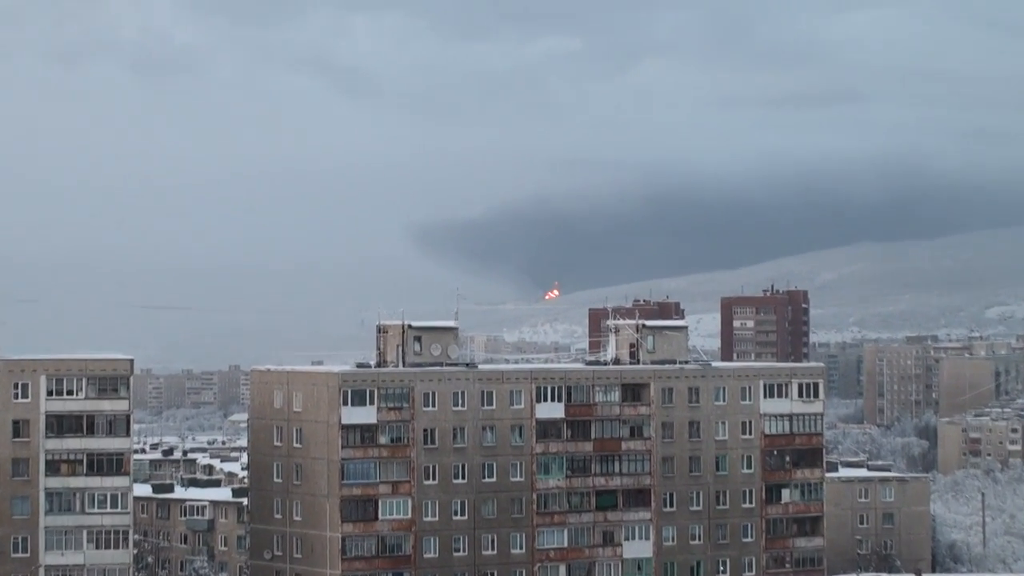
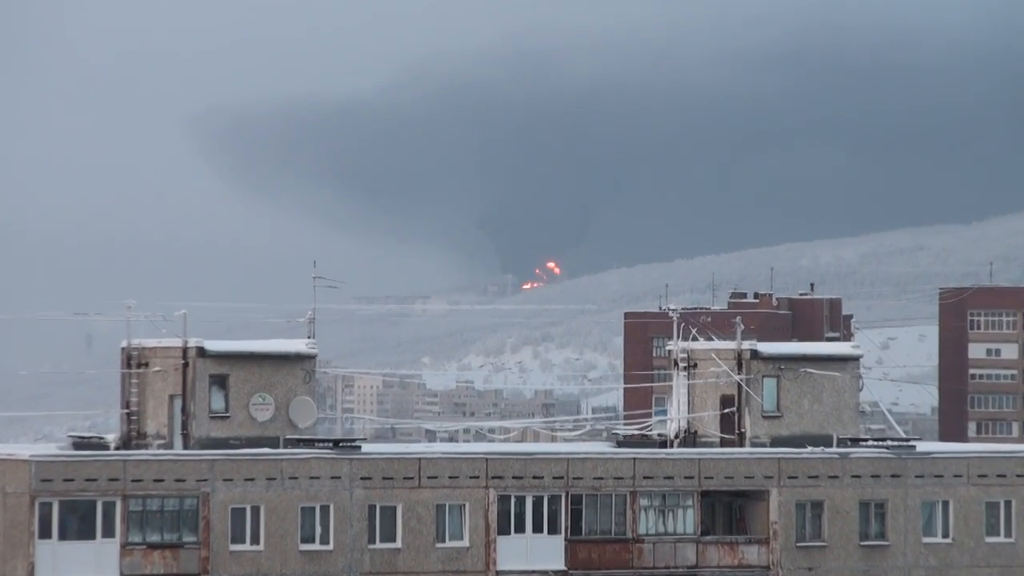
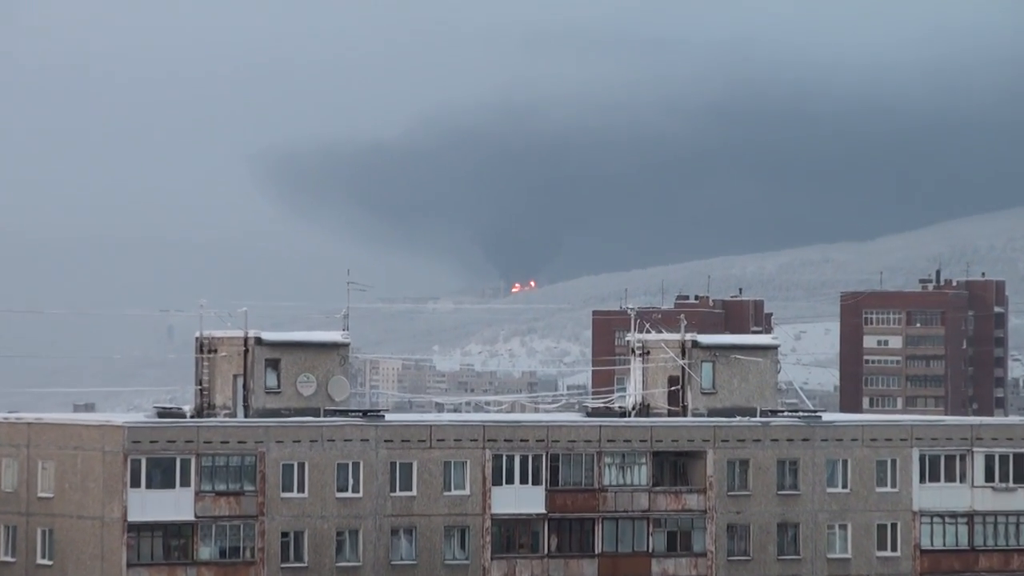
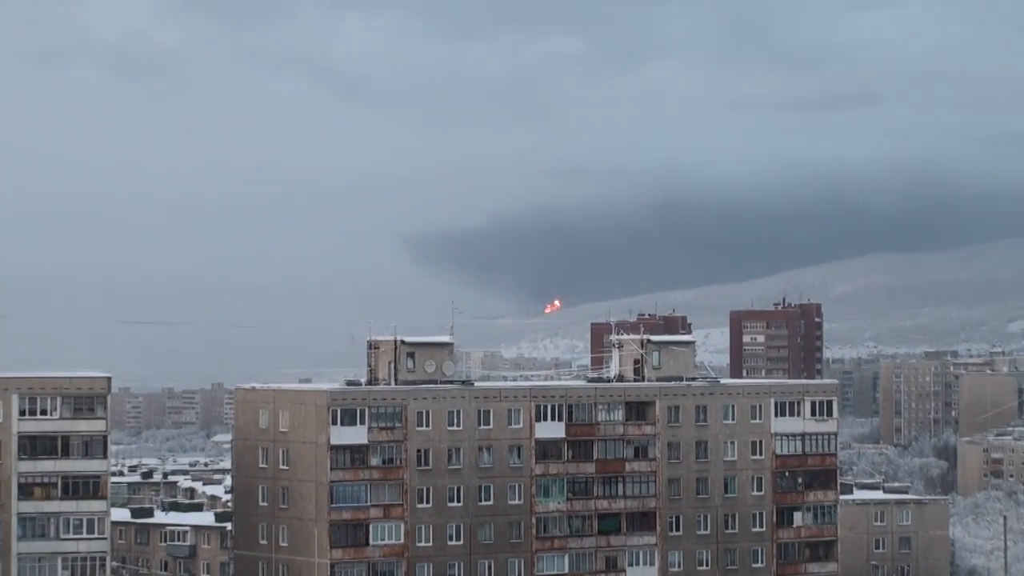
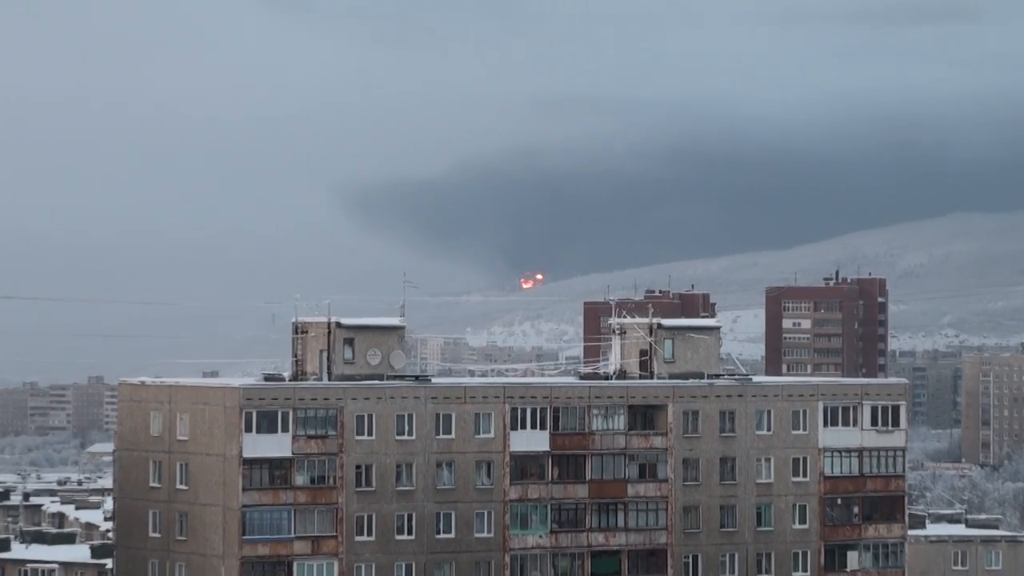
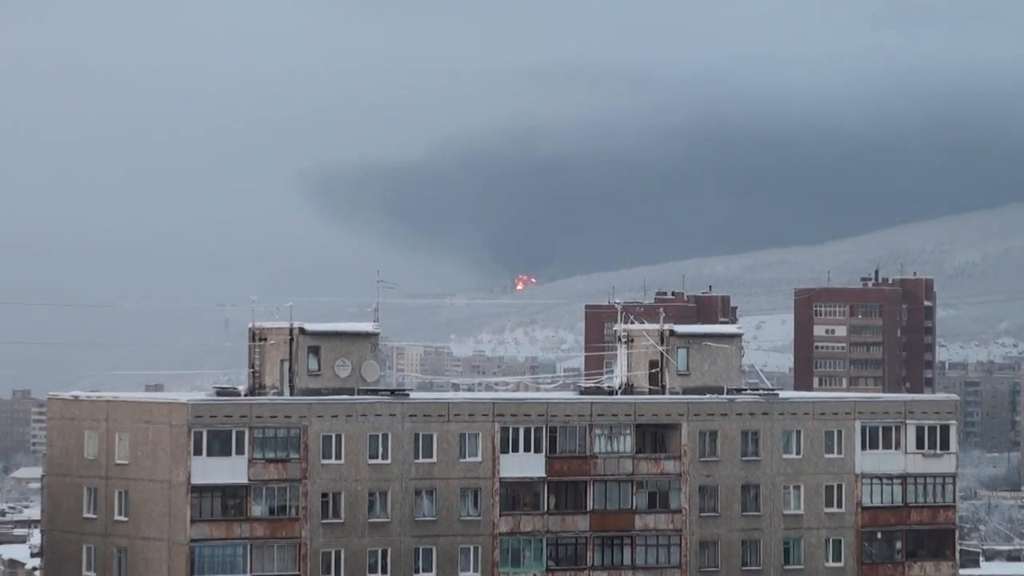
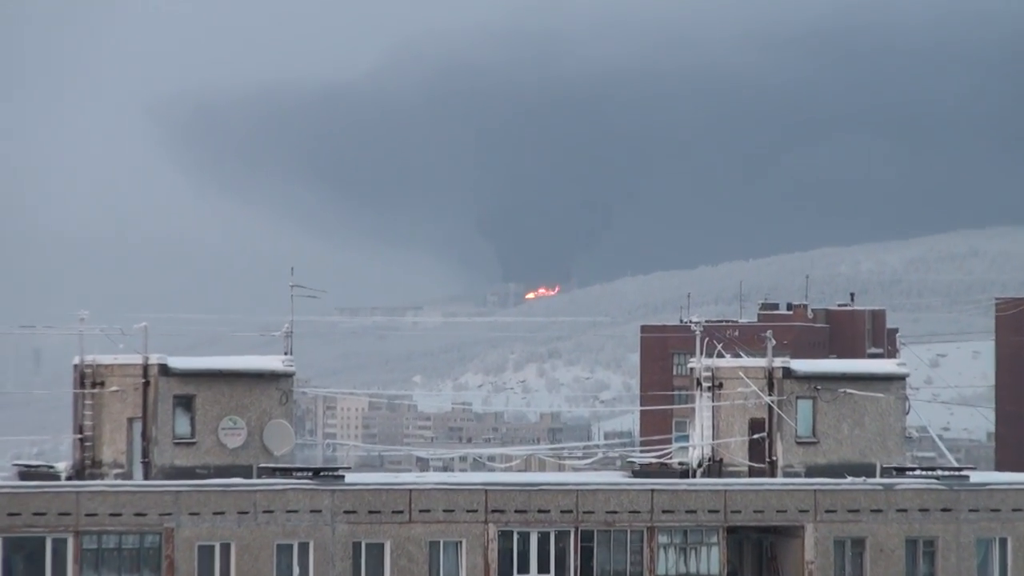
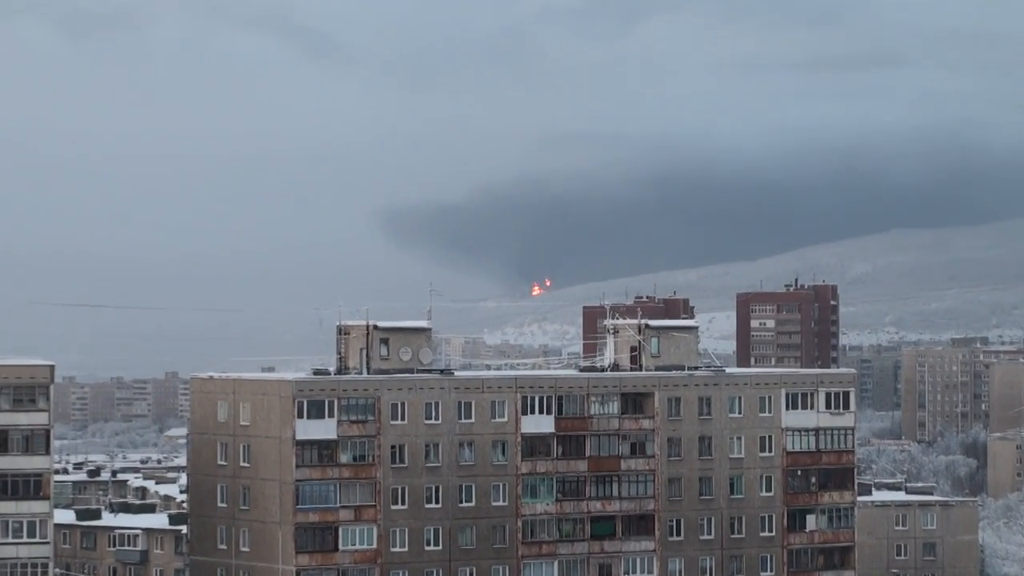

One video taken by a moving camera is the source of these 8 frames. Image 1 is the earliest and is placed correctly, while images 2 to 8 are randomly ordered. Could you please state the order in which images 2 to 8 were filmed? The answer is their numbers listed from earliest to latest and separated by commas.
4, 8, 5, 6, 3, 2, 7
